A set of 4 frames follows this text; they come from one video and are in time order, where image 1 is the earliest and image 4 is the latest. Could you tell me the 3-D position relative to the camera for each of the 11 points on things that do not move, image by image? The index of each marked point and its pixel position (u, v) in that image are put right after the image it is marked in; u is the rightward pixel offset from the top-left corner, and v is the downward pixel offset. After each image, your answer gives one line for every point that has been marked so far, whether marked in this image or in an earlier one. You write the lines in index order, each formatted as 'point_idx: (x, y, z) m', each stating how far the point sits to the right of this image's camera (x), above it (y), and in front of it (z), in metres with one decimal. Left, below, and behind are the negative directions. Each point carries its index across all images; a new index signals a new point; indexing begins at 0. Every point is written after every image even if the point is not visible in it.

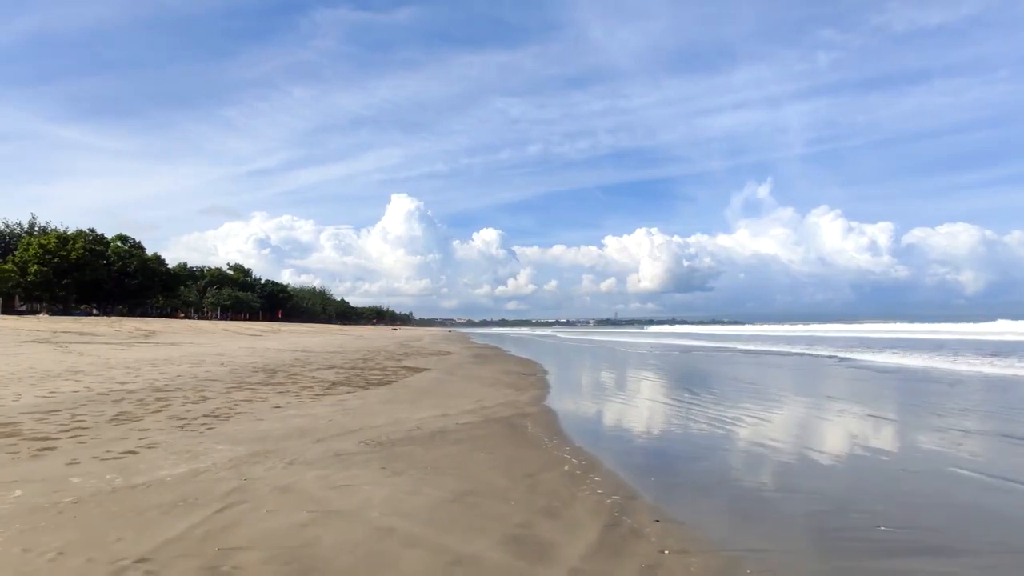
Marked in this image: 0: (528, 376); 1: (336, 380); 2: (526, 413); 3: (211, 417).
0: (+0.3, -2.2, +15.4) m
1: (-3.8, -2.0, +12.8) m
2: (+0.2, -1.8, +8.9) m
3: (-3.6, -1.5, +7.2) m
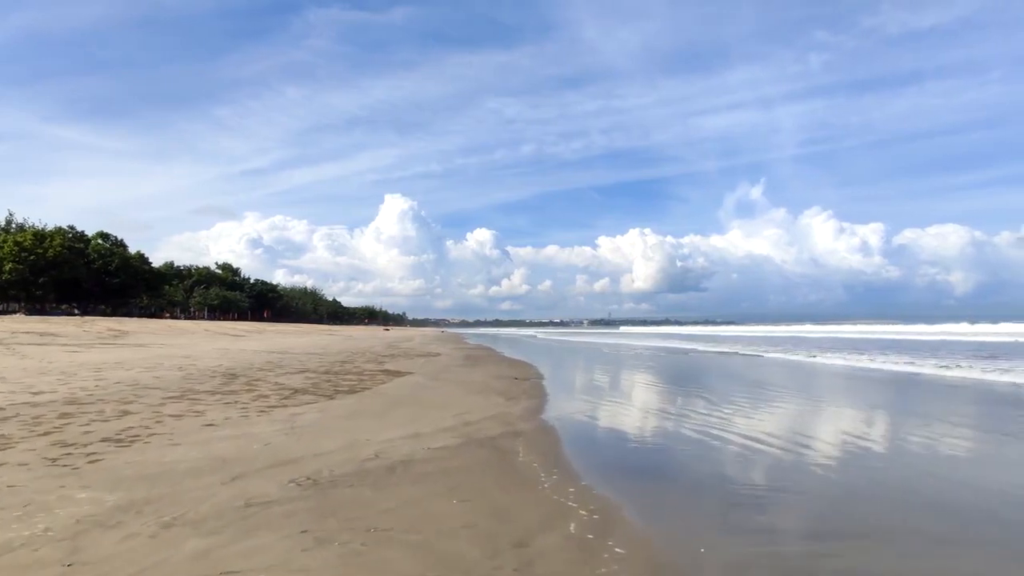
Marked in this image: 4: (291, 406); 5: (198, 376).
0: (+0.1, -2.1, +13.8) m
1: (-3.9, -1.8, +11.2) m
2: (+0.1, -1.7, +7.3) m
3: (-3.7, -1.4, +5.6) m
4: (-3.2, -1.7, +8.7) m
5: (-6.5, -1.8, +12.5) m
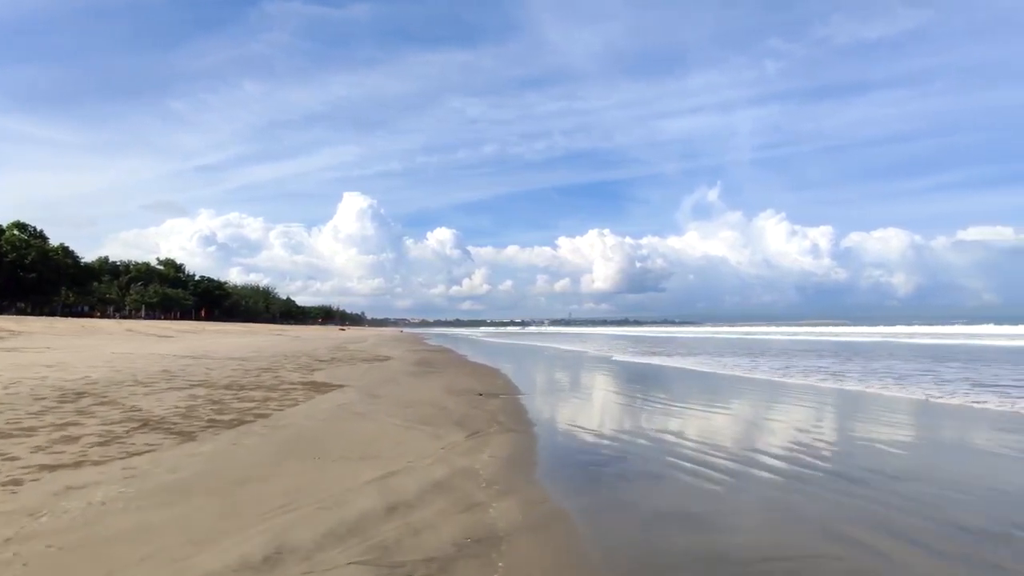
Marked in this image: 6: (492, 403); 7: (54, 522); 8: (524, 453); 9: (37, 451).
0: (-0.5, -1.9, +10.3) m
1: (-4.4, -1.6, +7.4) m
2: (-0.1, -1.5, +3.8) m
3: (-3.8, -1.2, +1.9) m
4: (-3.5, -1.4, +5.0) m
5: (-7.0, -1.6, +8.6) m
6: (-0.4, -1.9, +10.0) m
7: (-2.7, -1.4, +3.6) m
8: (+0.1, -1.7, +6.3) m
9: (-4.2, -1.4, +5.4) m
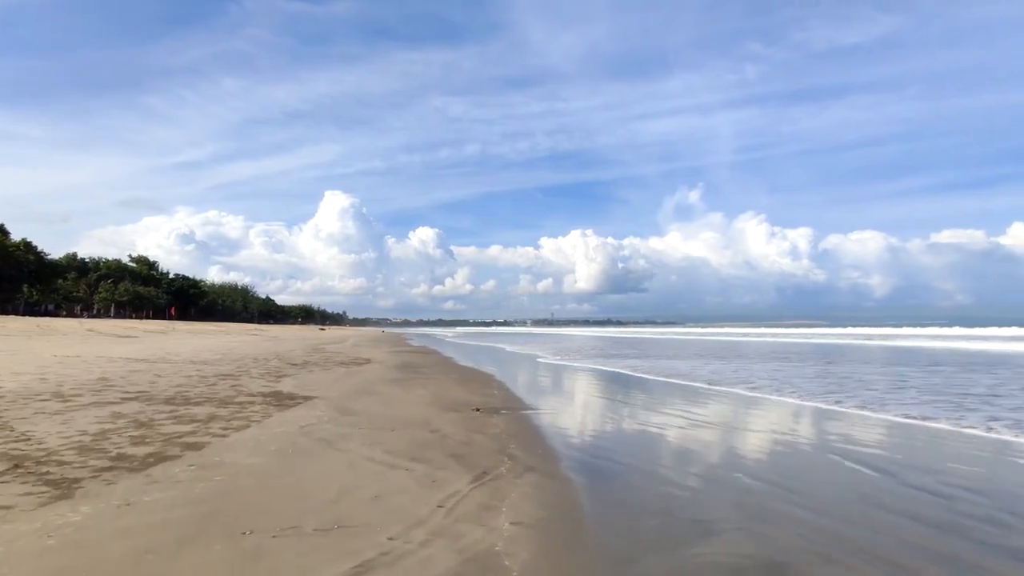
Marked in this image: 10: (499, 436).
0: (-0.4, -1.8, +8.4) m
1: (-4.2, -1.5, +5.4) m
2: (+0.1, -1.4, +1.9) m
3: (-3.5, -1.1, -0.1) m
4: (-3.2, -1.3, +3.1) m
5: (-6.9, -1.4, +6.5) m
6: (-0.3, -1.8, +8.1) m
7: (-2.4, -1.3, +1.6) m
8: (+0.3, -1.6, +4.4) m
9: (-4.0, -1.3, +3.4) m
10: (-0.1, -1.7, +6.9) m
